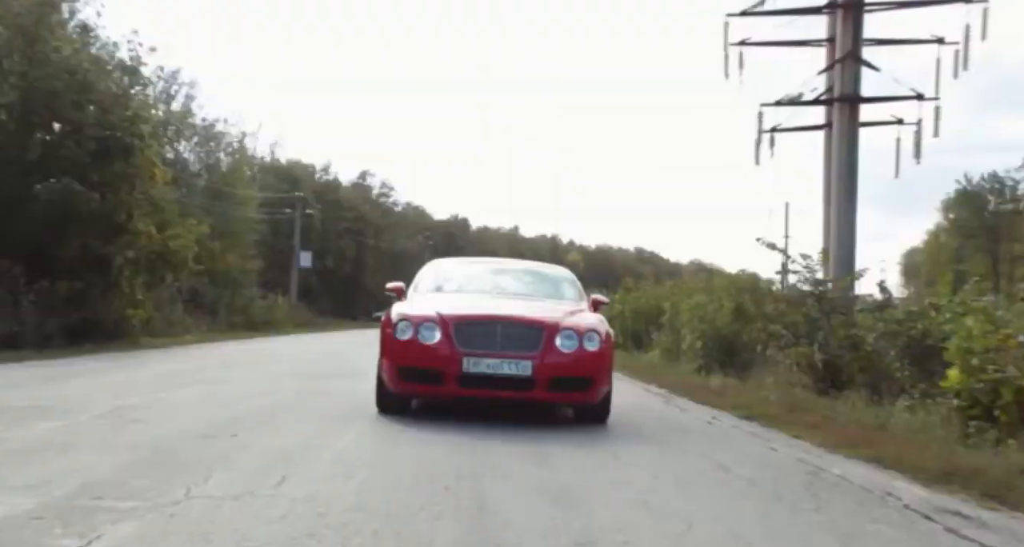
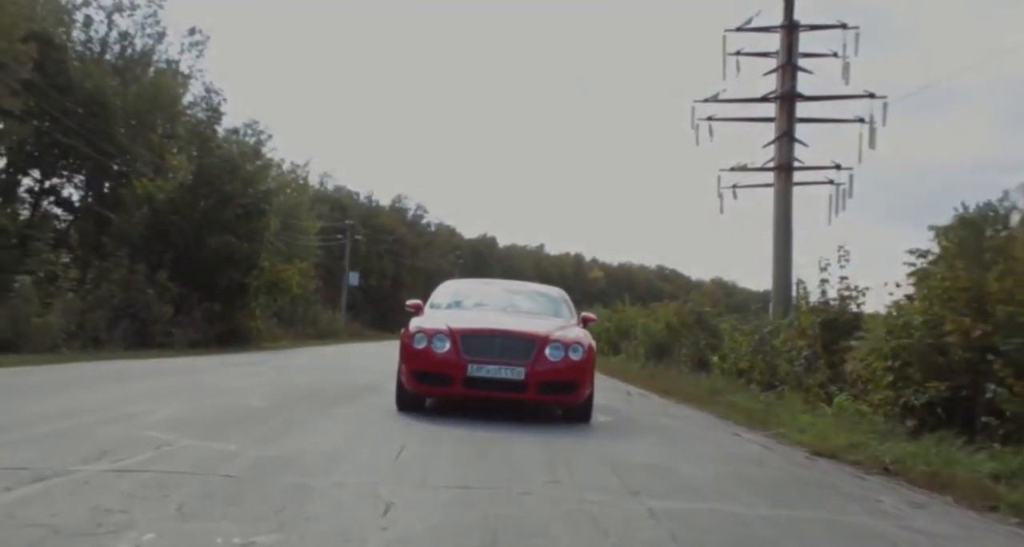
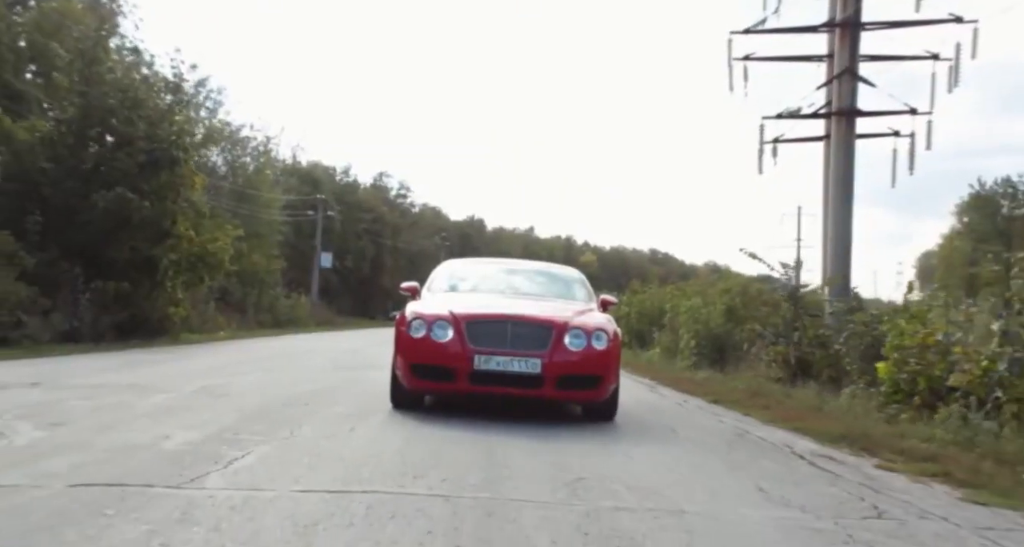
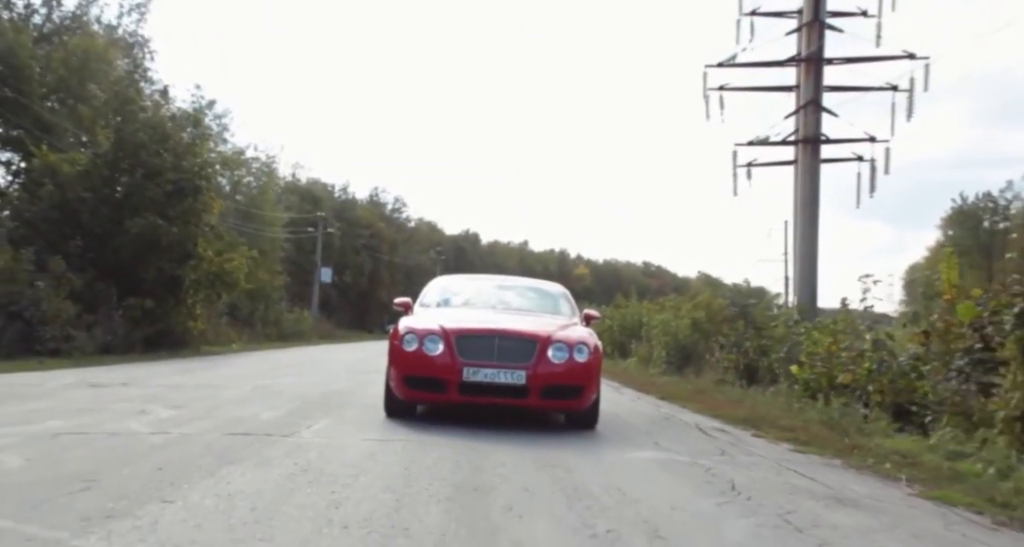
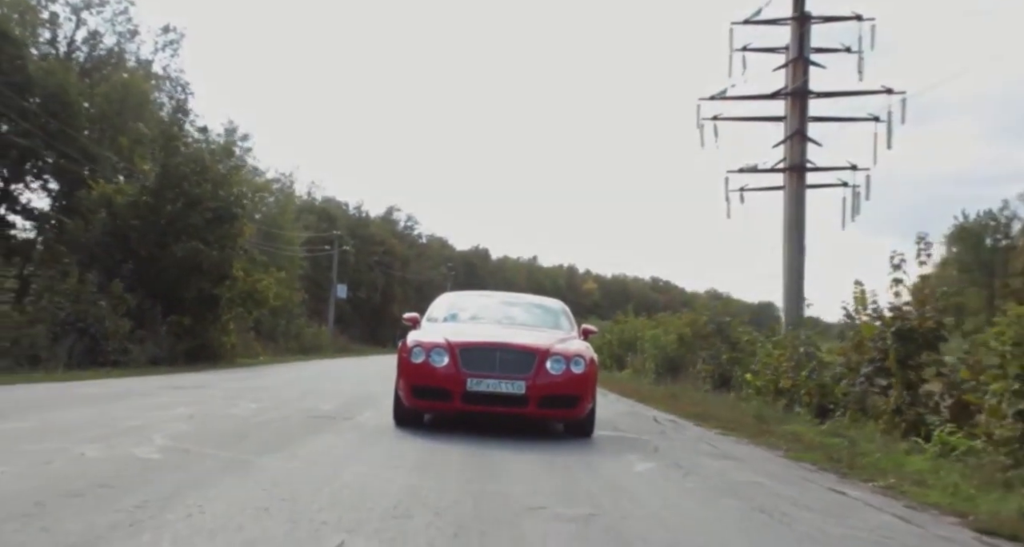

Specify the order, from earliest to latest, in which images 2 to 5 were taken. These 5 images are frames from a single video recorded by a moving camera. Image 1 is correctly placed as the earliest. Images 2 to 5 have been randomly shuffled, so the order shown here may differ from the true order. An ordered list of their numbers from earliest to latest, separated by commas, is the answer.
3, 4, 5, 2
